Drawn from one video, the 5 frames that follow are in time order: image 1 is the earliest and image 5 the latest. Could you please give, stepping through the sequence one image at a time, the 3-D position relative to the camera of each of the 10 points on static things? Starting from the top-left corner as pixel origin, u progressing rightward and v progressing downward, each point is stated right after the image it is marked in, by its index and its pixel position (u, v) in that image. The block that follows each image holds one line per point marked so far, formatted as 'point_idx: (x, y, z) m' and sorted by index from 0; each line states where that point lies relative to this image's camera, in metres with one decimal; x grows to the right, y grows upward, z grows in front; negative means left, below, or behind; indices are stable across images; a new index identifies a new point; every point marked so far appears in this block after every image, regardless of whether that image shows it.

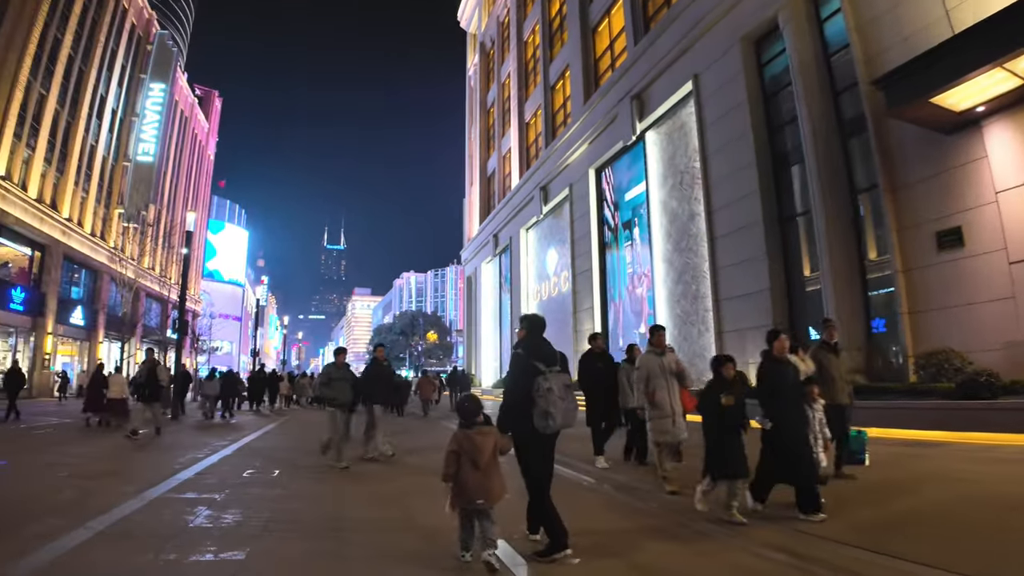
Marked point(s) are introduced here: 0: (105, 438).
0: (-8.1, -3.0, +11.3) m
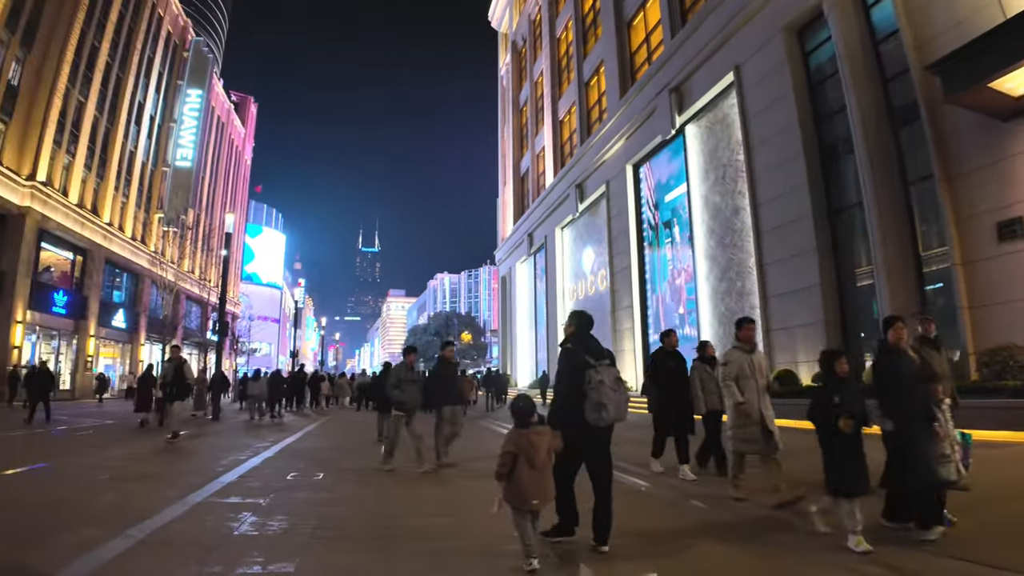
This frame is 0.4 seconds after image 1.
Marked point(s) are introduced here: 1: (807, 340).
0: (-7.3, -3.0, +11.5) m
1: (+7.9, -1.4, +15.3) m
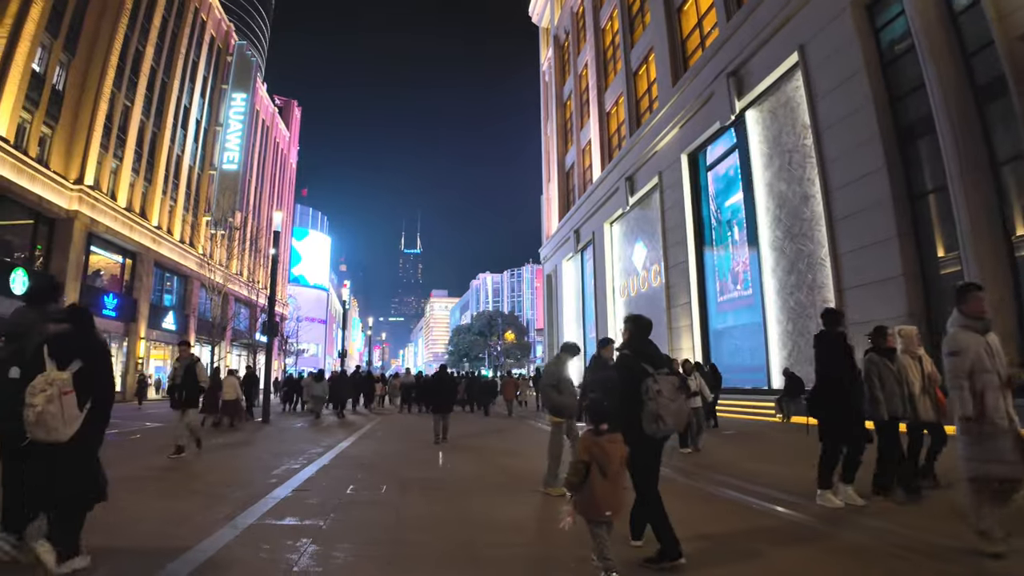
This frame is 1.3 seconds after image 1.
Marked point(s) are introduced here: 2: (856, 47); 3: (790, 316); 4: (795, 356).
0: (-6.1, -3.0, +11.3) m
1: (+9.3, -1.2, +14.1) m
2: (+9.4, +6.5, +15.3) m
3: (+8.3, -0.9, +17.0) m
4: (+8.3, -2.0, +16.7) m
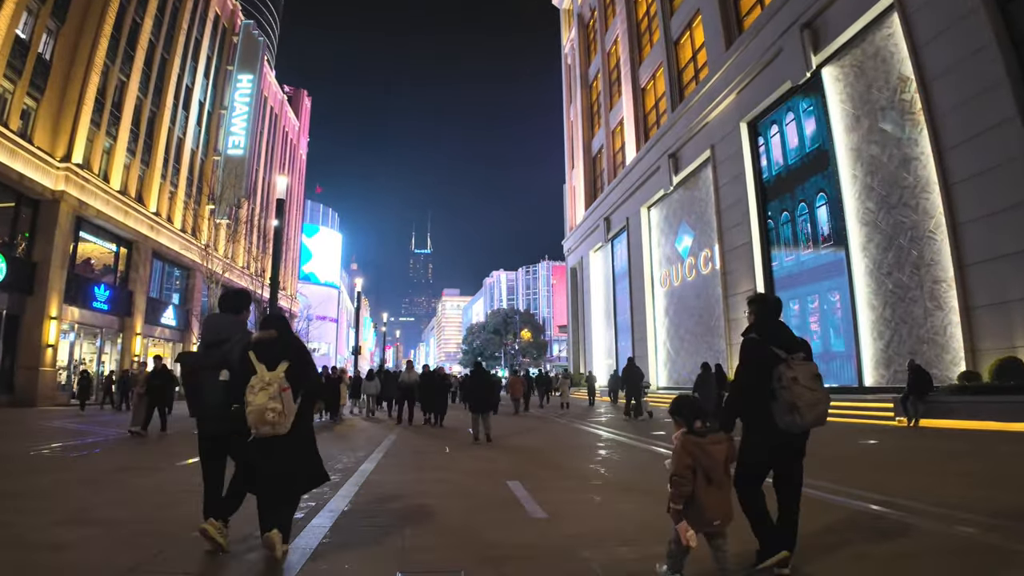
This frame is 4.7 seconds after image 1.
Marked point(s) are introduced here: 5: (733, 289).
0: (-5.0, -2.6, +9.0) m
1: (+10.4, -0.7, +11.5) m
2: (+10.5, +7.0, +12.8) m
3: (+9.5, -0.4, +14.5) m
4: (+9.5, -1.5, +14.2) m
5: (+7.8, 0.0, +20.1) m
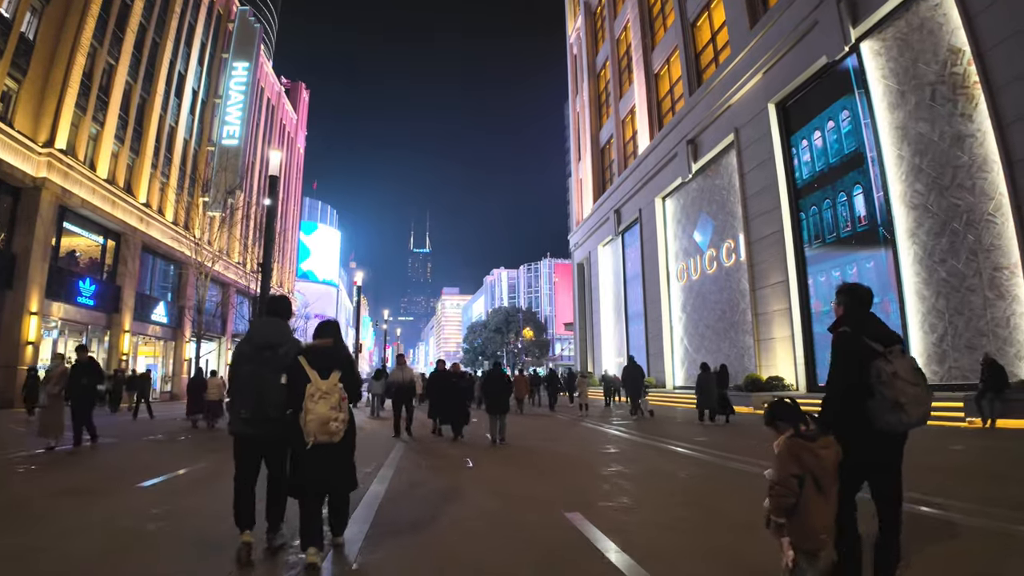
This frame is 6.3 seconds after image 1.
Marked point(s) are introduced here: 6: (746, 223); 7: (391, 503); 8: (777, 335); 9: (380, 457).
0: (-4.6, -2.4, +7.7) m
1: (+10.8, -0.5, +10.3) m
2: (+10.9, +7.3, +11.6) m
3: (+9.9, -0.1, +13.3) m
4: (+9.9, -1.2, +12.9) m
5: (+8.2, +0.3, +18.9) m
6: (+8.0, +2.3, +19.7) m
7: (-1.2, -2.0, +5.8) m
8: (+8.3, -1.6, +18.4) m
9: (-2.2, -2.7, +9.6) m
